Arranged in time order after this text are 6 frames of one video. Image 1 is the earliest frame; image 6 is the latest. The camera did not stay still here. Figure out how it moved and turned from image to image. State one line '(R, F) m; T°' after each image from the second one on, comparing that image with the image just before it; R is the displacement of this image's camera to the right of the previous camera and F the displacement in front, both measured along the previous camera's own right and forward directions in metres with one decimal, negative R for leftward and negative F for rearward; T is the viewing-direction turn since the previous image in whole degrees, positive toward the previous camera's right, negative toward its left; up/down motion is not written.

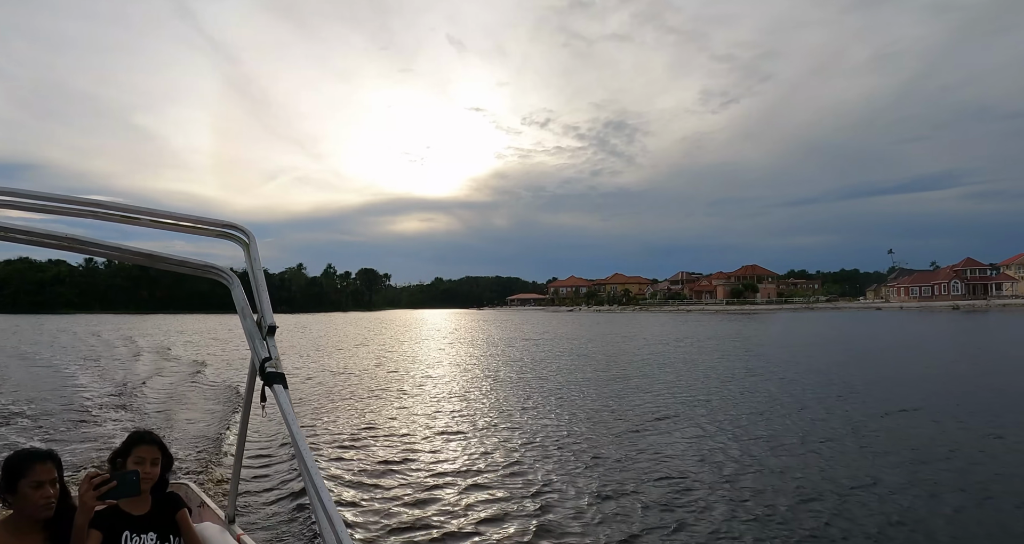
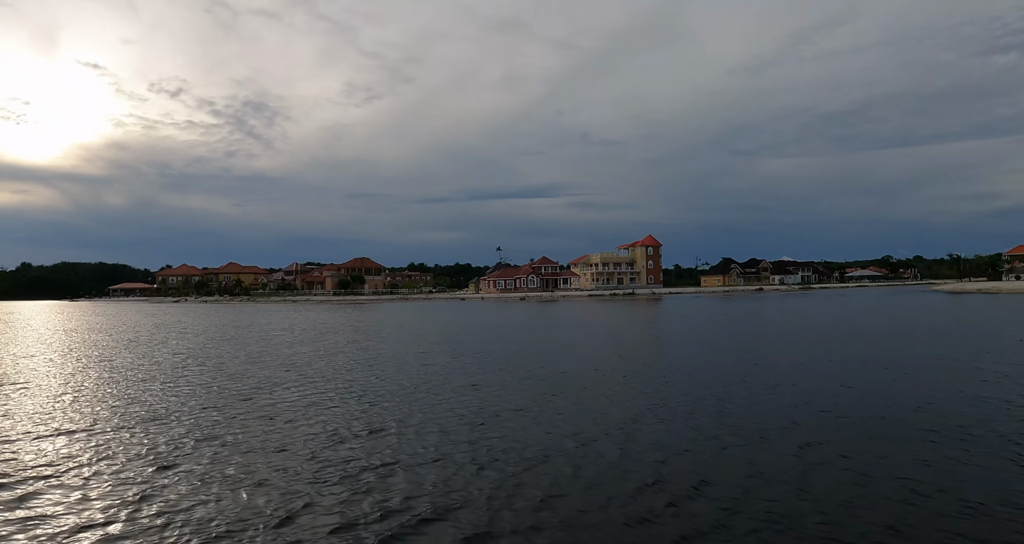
(+9.7, +3.4) m; +30°
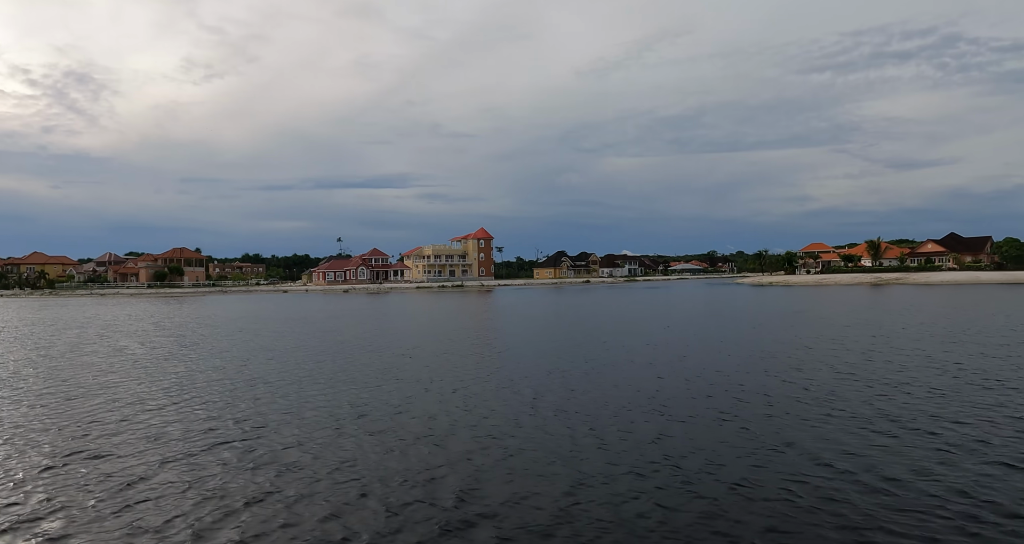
(+8.8, +2.2) m; +11°
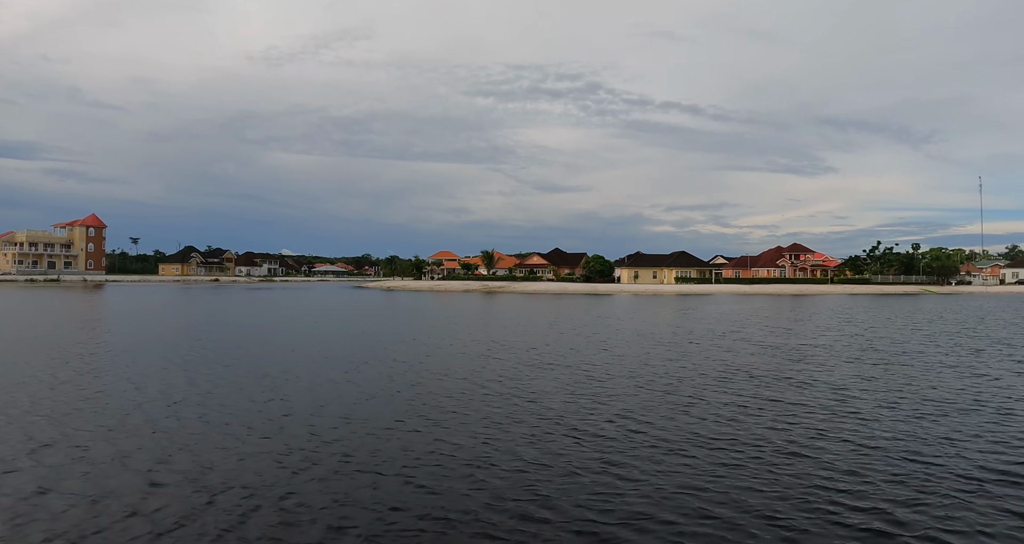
(+13.3, -3.8) m; +25°
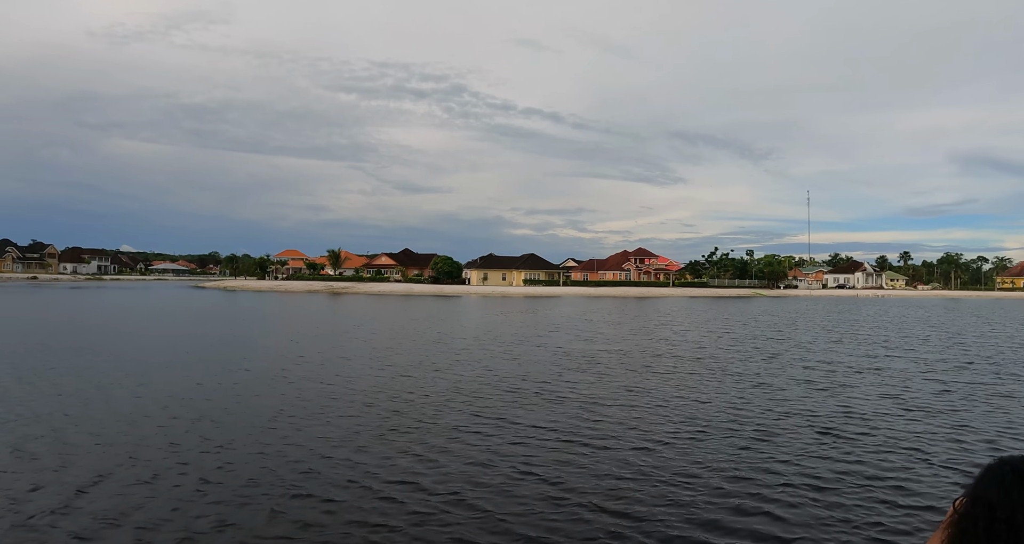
(+2.2, +2.5) m; +12°
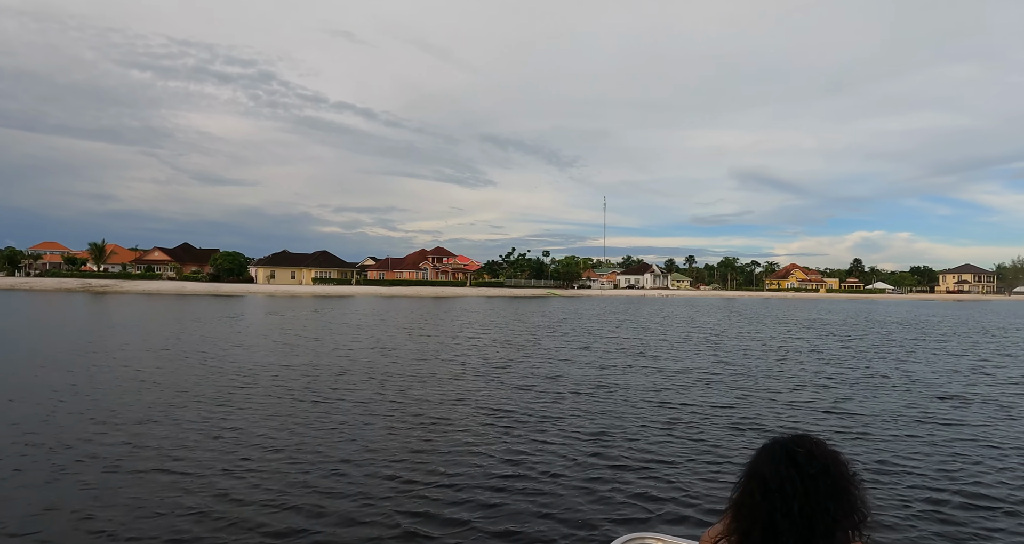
(+2.1, +2.9) m; +15°
